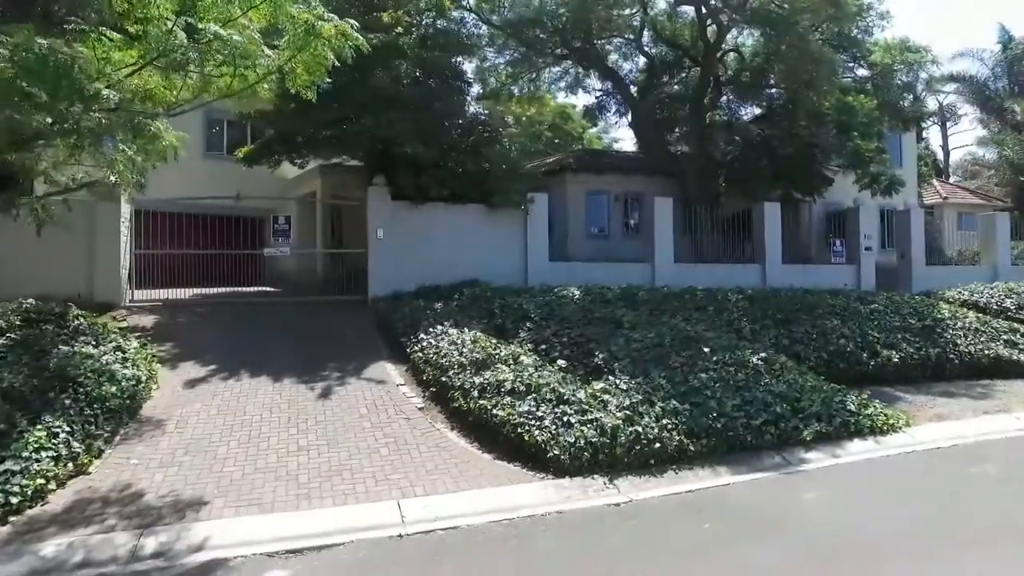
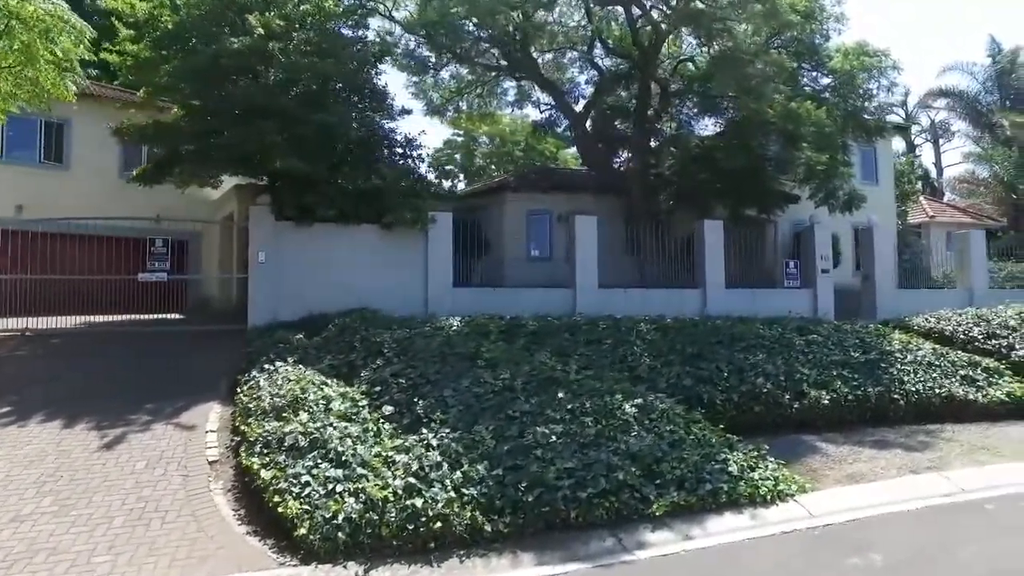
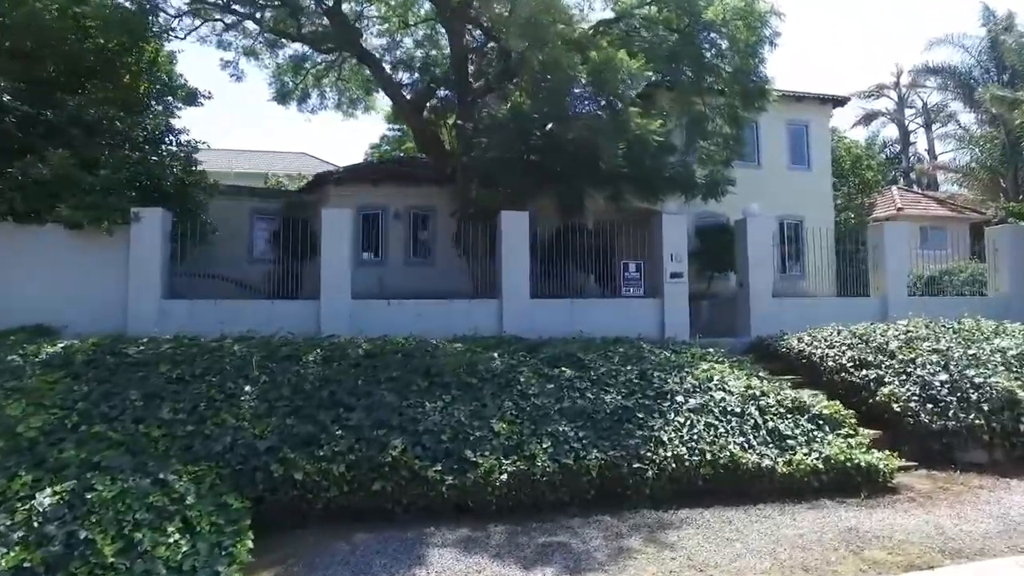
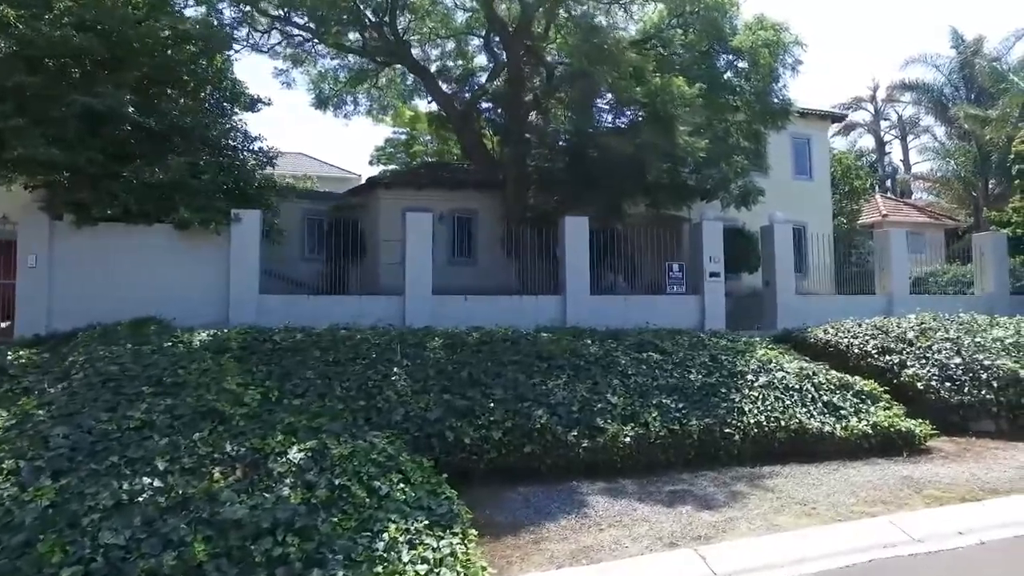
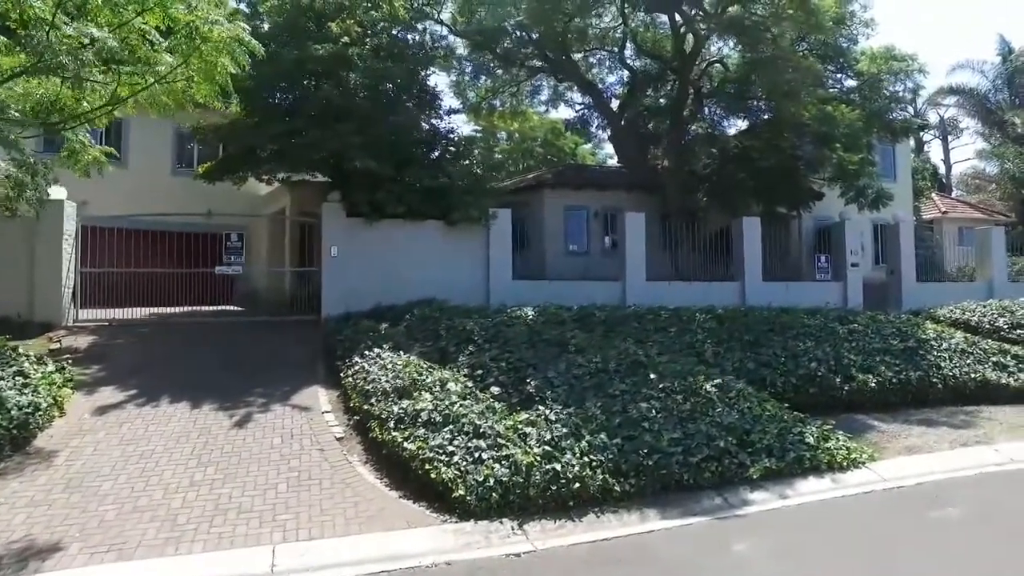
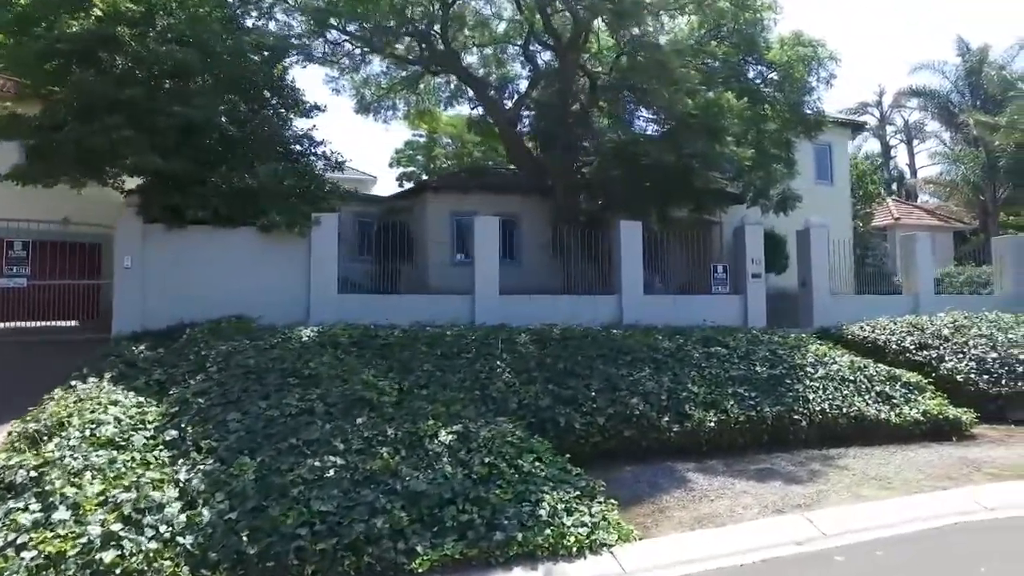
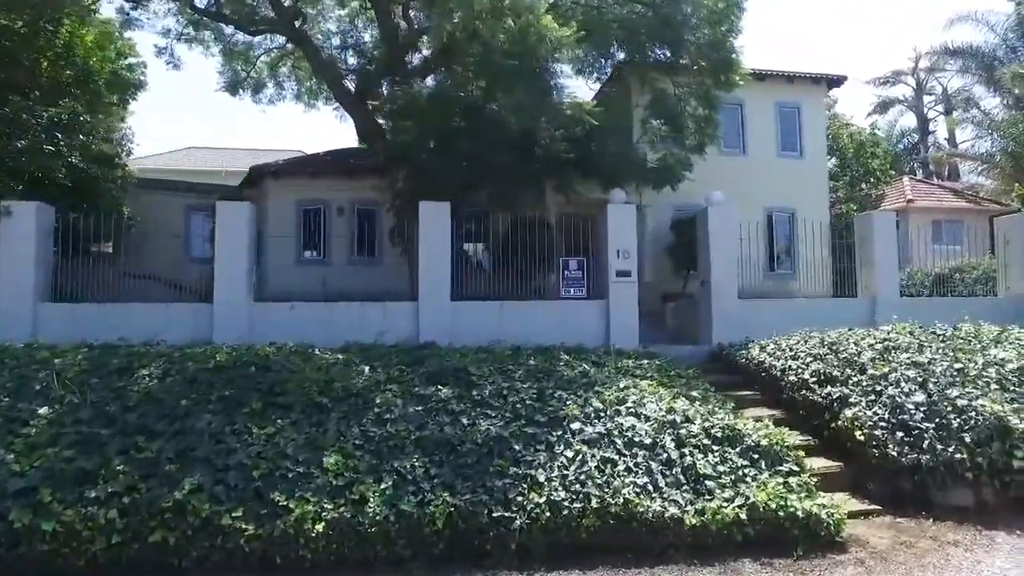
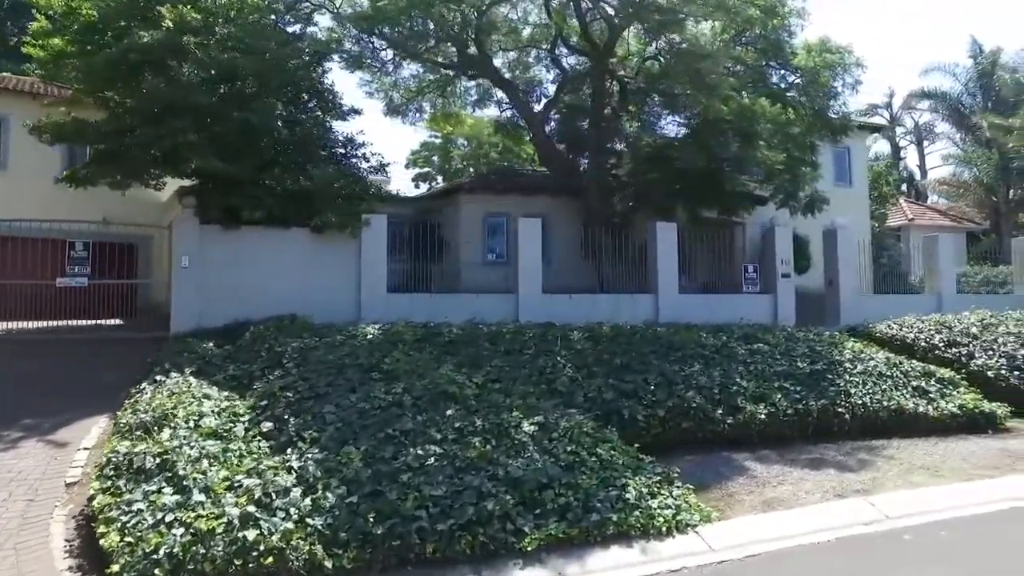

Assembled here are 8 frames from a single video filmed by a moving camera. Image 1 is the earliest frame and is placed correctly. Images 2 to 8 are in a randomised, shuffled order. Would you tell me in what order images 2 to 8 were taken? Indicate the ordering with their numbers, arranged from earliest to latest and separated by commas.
5, 2, 8, 6, 4, 3, 7
